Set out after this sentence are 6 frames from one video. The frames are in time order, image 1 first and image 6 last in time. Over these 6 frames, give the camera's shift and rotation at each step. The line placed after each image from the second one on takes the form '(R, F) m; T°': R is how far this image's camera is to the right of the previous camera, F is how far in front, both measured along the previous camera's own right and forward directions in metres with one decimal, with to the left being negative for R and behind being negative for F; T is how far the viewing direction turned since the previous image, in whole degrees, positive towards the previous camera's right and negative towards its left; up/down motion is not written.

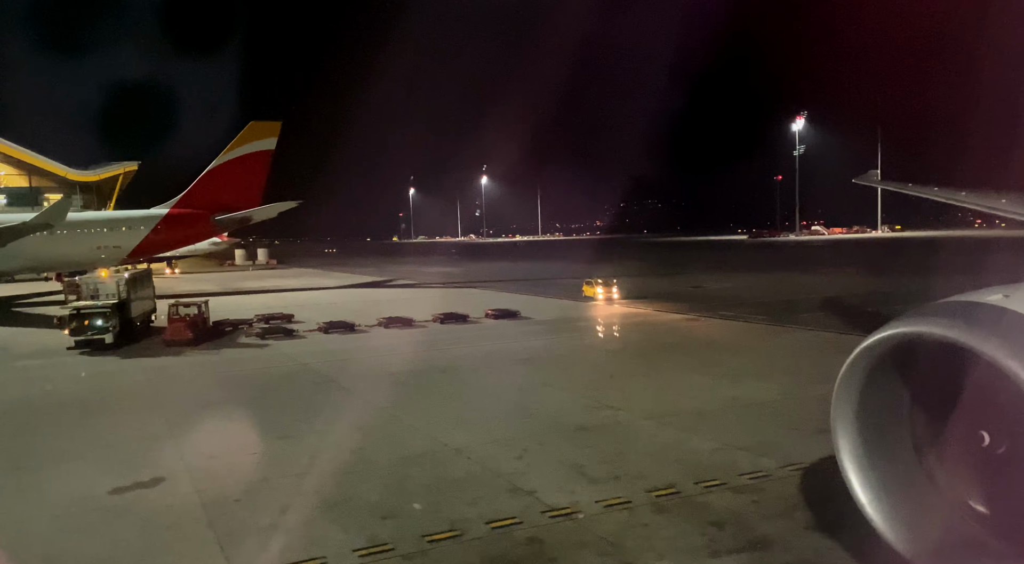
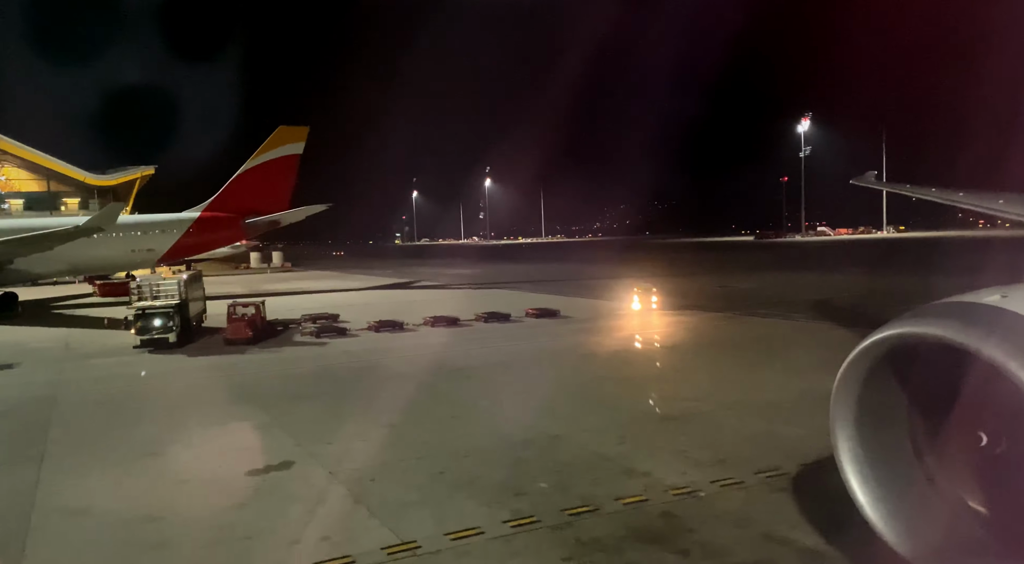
(-1.0, -0.4) m; 0°
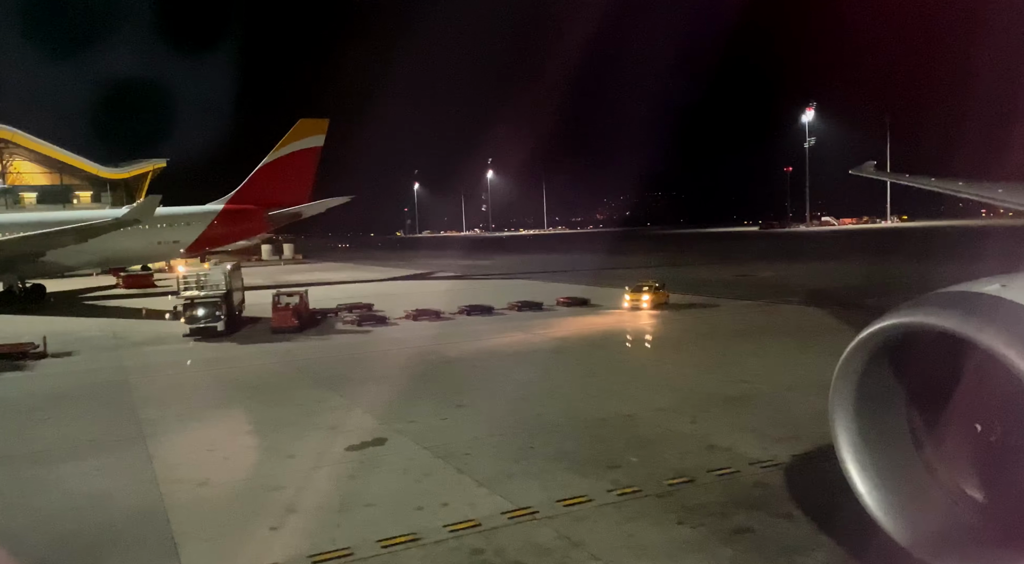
(-0.8, -0.4) m; 0°
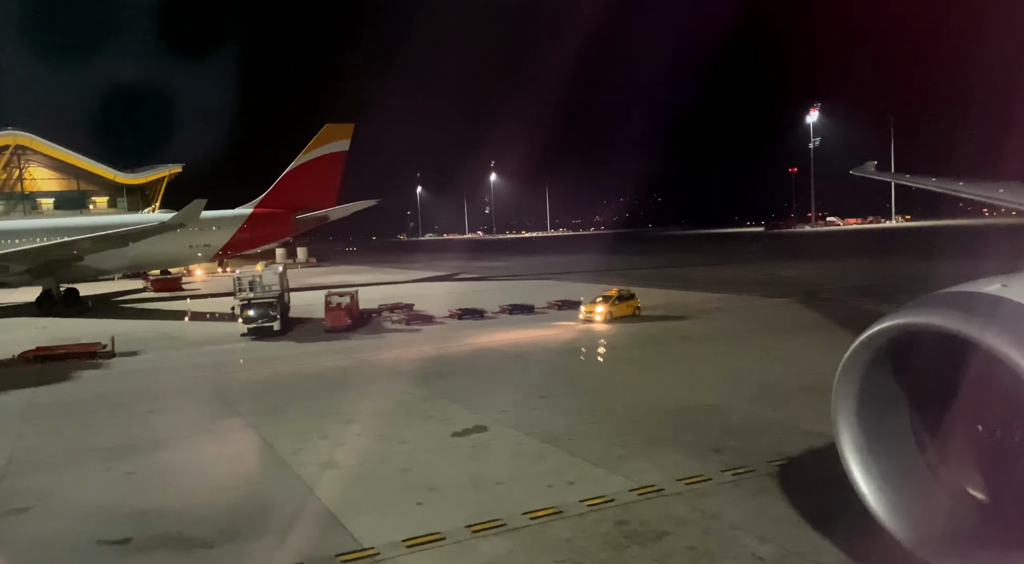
(-1.0, -0.4) m; 0°
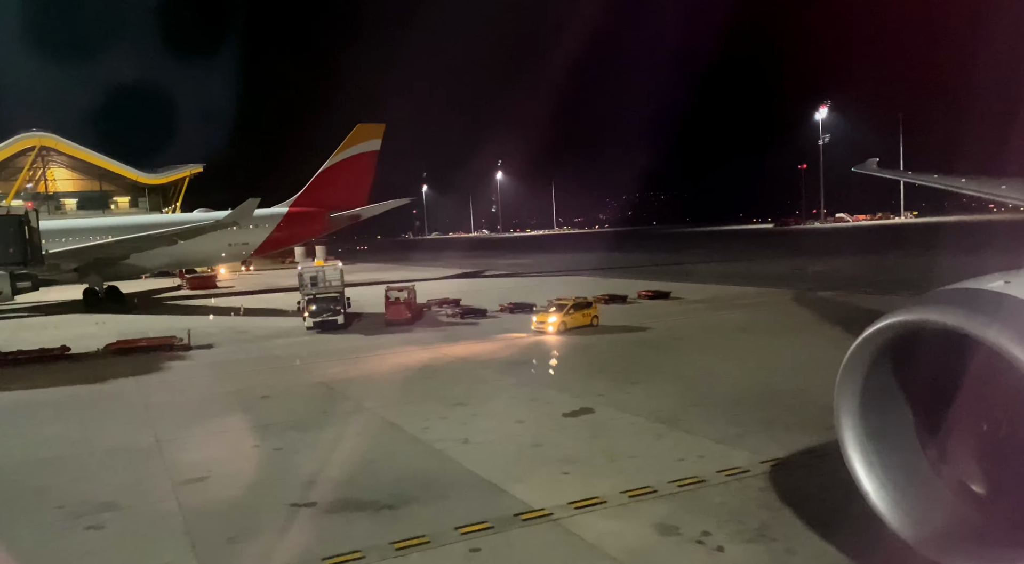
(-1.2, -0.5) m; -1°
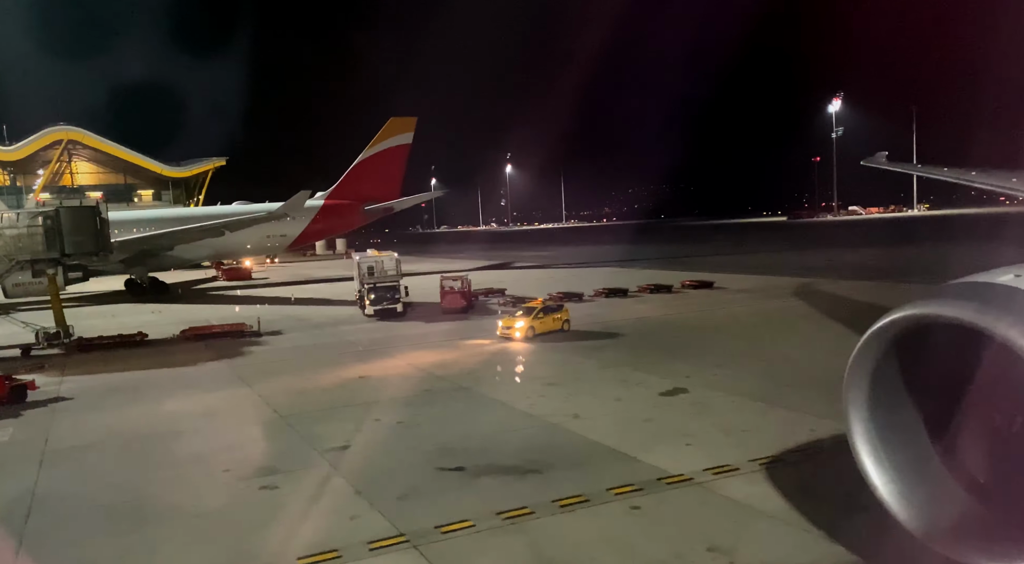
(-1.1, -0.4) m; -1°
